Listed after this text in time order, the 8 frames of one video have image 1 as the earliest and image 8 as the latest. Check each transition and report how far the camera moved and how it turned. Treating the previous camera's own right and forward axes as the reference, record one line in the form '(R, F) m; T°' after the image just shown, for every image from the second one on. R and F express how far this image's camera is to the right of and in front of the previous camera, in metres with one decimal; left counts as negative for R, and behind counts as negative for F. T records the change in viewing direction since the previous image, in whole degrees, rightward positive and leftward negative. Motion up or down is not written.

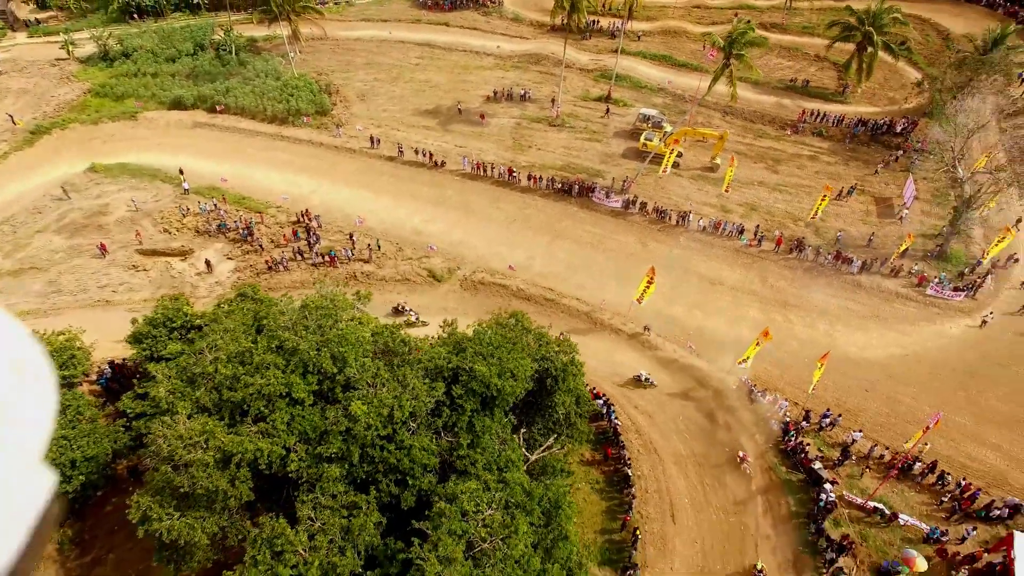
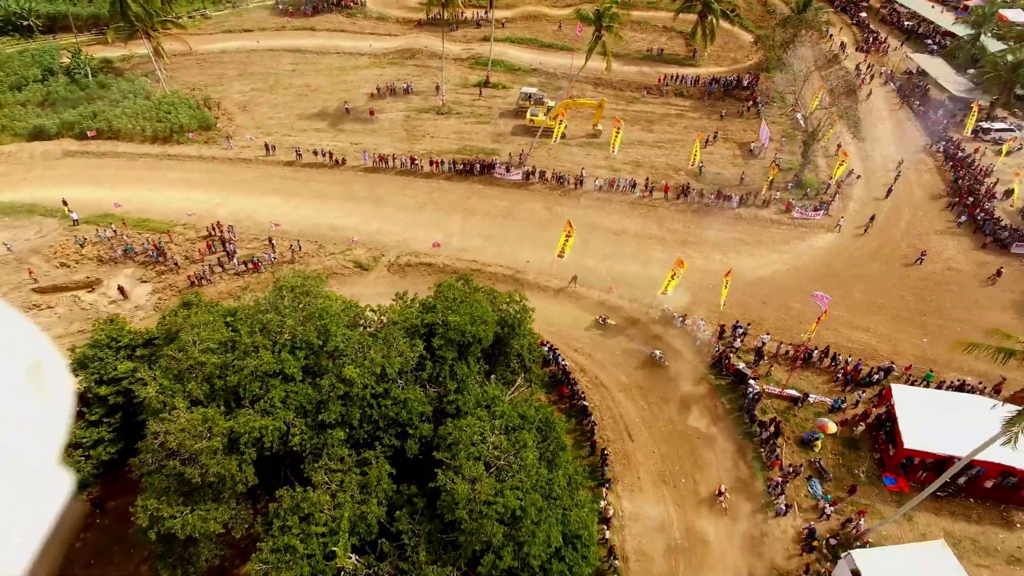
(-2.9, -1.8) m; +10°
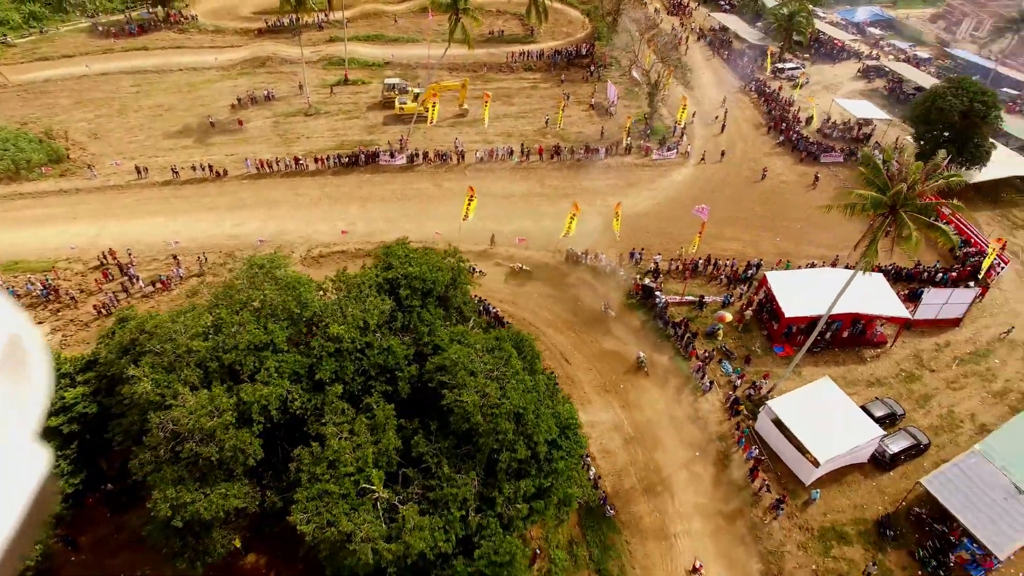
(-3.8, -2.3) m; +12°
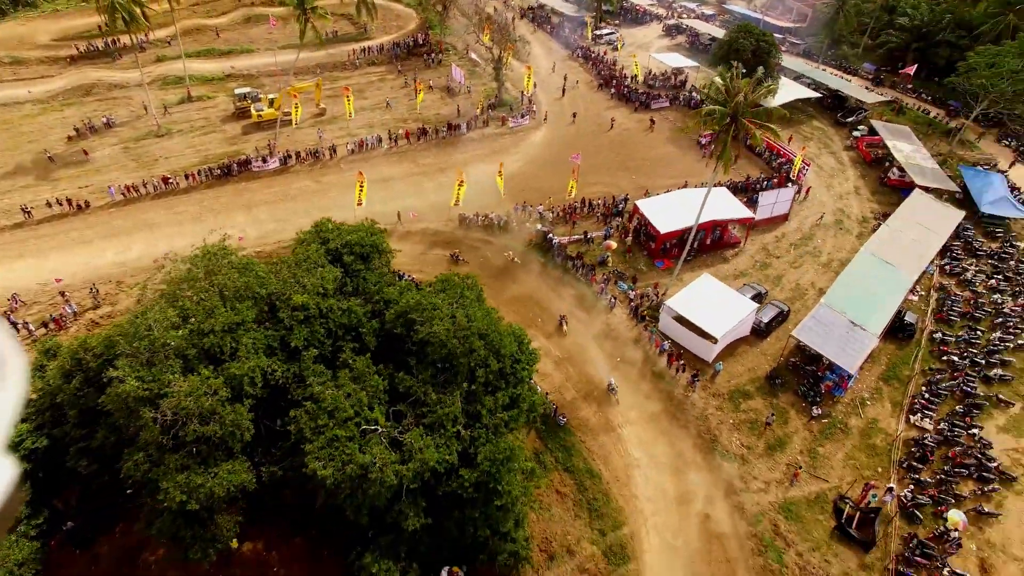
(-3.7, -2.5) m; +13°
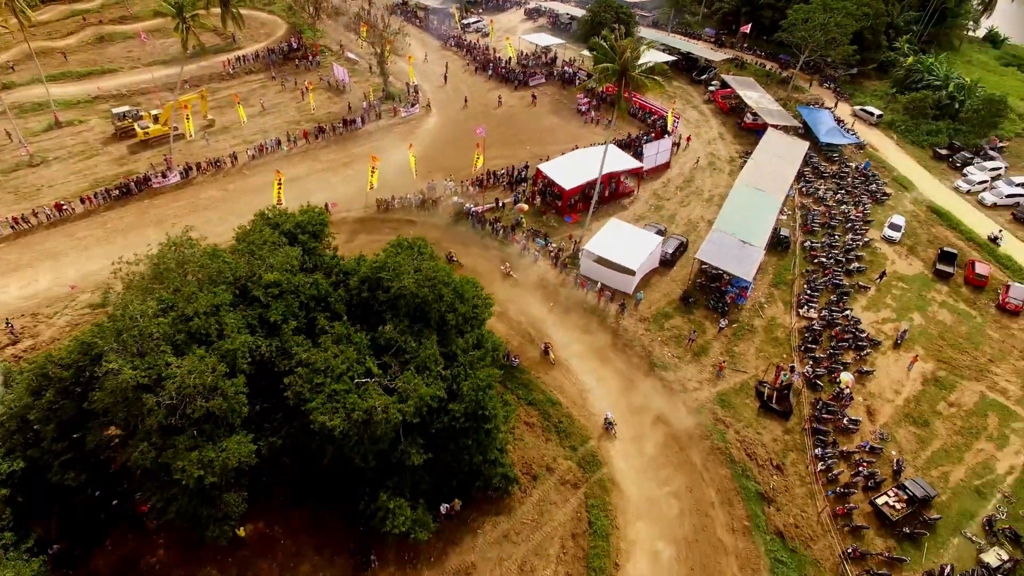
(-3.1, -2.4) m; +10°
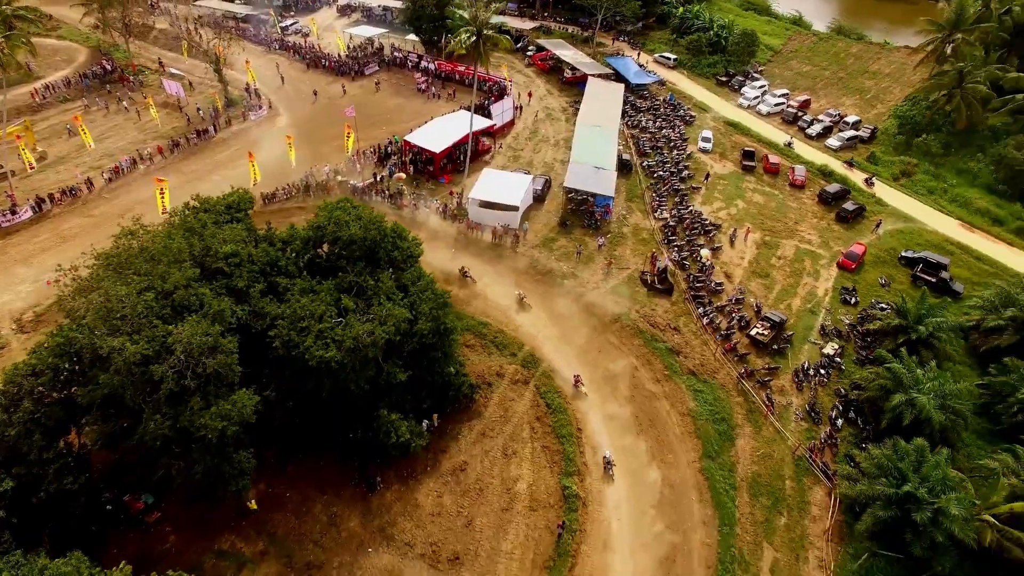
(-5.0, -3.6) m; +14°
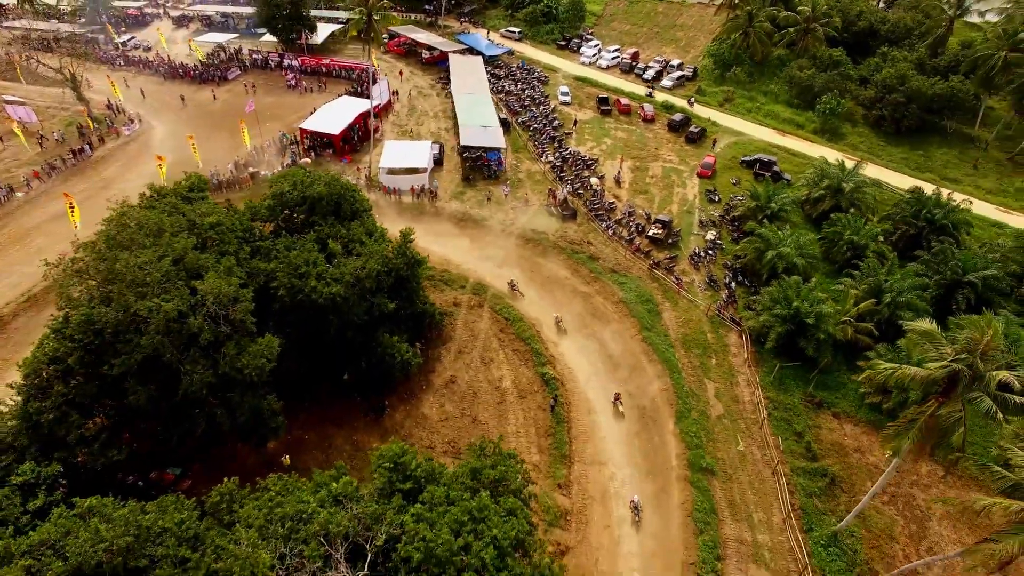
(-5.8, -4.0) m; +13°
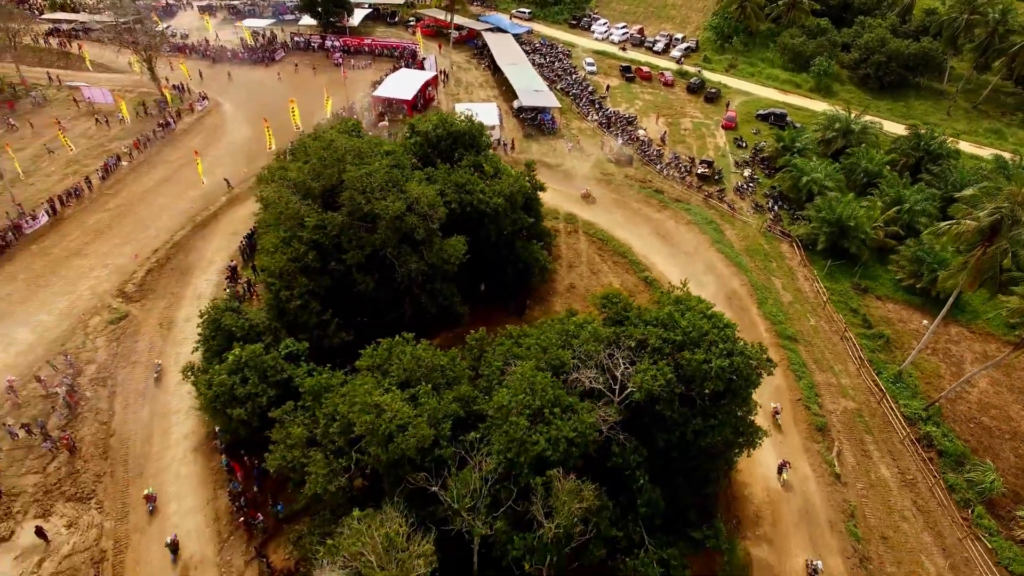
(-9.6, -6.0) m; +4°
